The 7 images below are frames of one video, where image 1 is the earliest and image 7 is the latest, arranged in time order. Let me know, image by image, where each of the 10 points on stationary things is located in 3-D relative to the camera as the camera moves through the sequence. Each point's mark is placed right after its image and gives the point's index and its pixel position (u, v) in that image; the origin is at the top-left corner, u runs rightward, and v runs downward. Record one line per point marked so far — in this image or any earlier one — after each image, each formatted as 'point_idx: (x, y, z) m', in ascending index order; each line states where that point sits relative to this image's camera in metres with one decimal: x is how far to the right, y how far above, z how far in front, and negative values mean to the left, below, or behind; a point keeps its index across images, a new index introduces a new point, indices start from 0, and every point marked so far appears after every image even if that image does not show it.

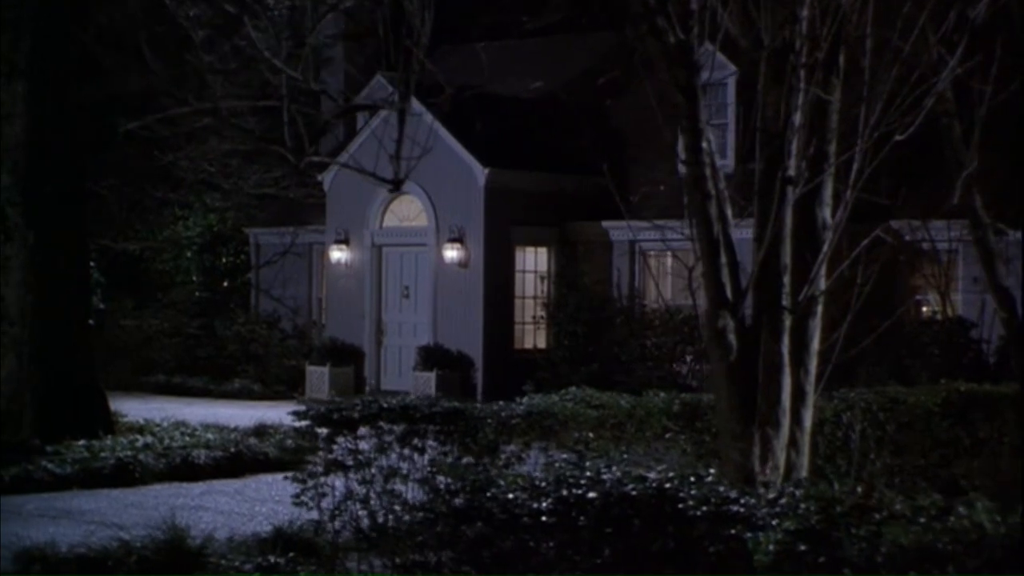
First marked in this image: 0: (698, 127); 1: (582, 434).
0: (+0.7, +0.6, +12.2) m
1: (+0.3, -0.6, +13.2) m
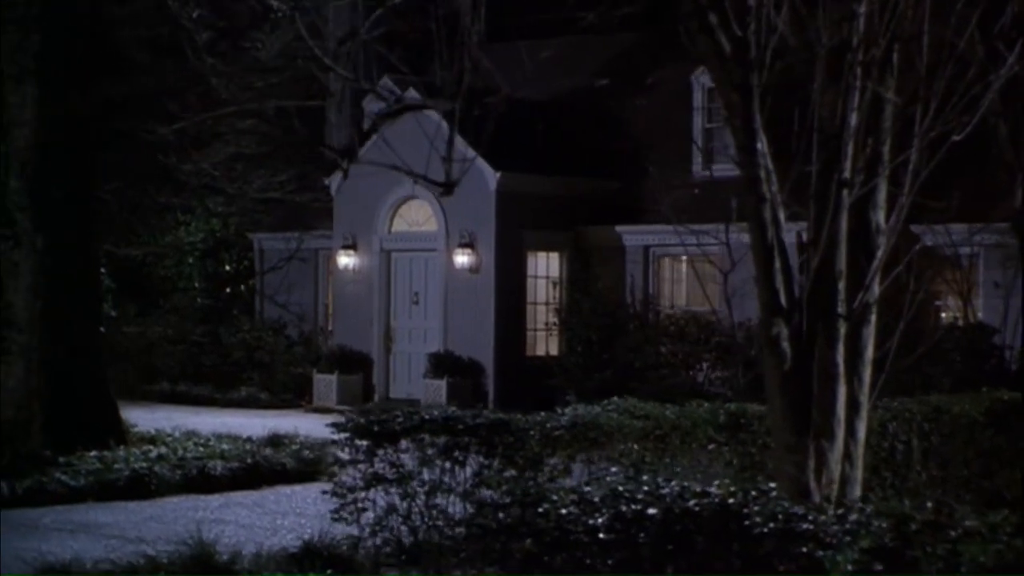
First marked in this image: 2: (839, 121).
0: (+0.8, +0.6, +11.8) m
1: (+0.4, -0.6, +12.8) m
2: (+1.1, +0.6, +12.1) m
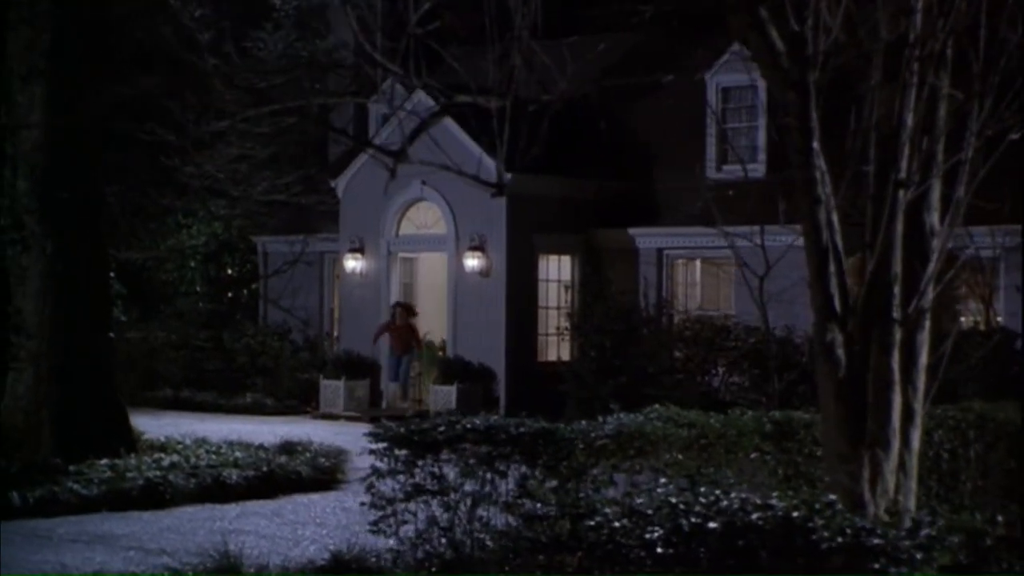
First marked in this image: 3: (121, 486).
0: (+1.0, +0.5, +11.4) m
1: (+0.6, -0.6, +12.4) m
2: (+1.3, +0.6, +11.6) m
3: (-1.9, -0.9, +16.4) m
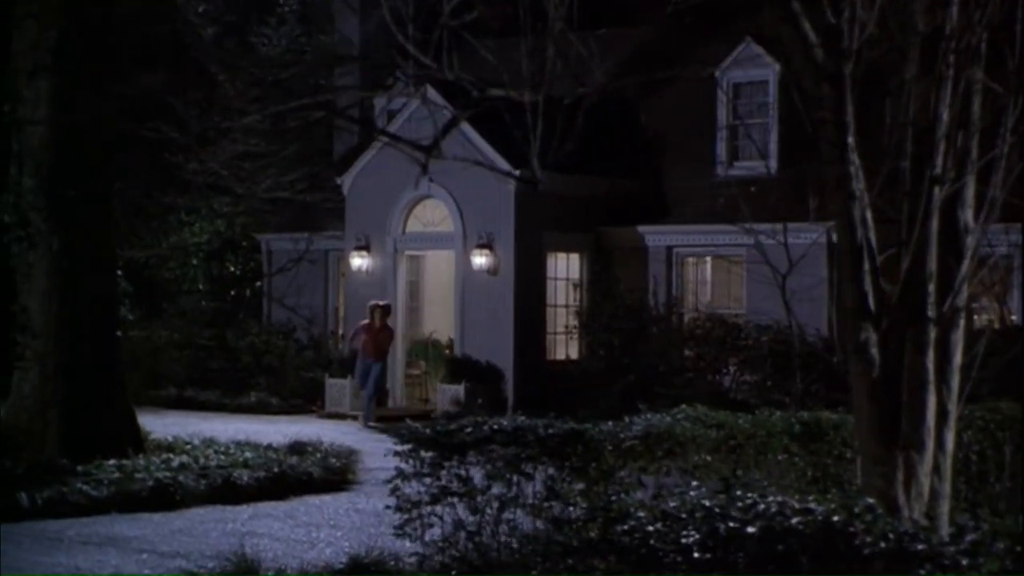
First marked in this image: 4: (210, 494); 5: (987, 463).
0: (+1.1, +0.5, +11.1) m
1: (+0.7, -0.6, +12.1) m
2: (+1.4, +0.6, +11.4) m
3: (-1.8, -0.9, +16.1) m
4: (-1.4, -1.0, +16.4) m
5: (+1.8, -0.7, +13.6) m
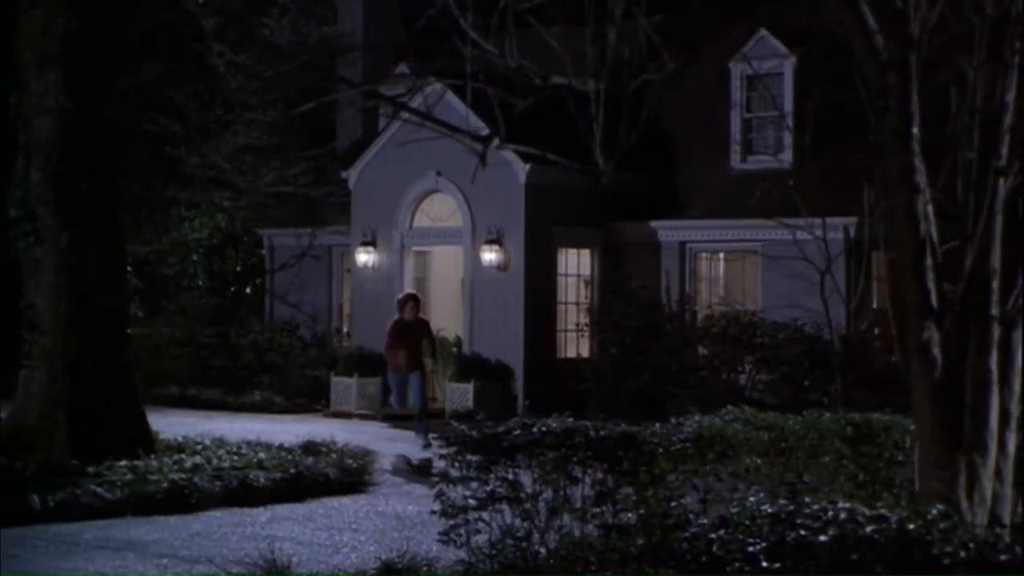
0: (+1.2, +0.6, +10.7) m
1: (+0.8, -0.6, +11.7) m
2: (+1.5, +0.6, +11.0) m
3: (-1.7, -0.9, +15.7) m
4: (-1.3, -1.0, +16.0) m
5: (+2.0, -0.7, +13.1) m
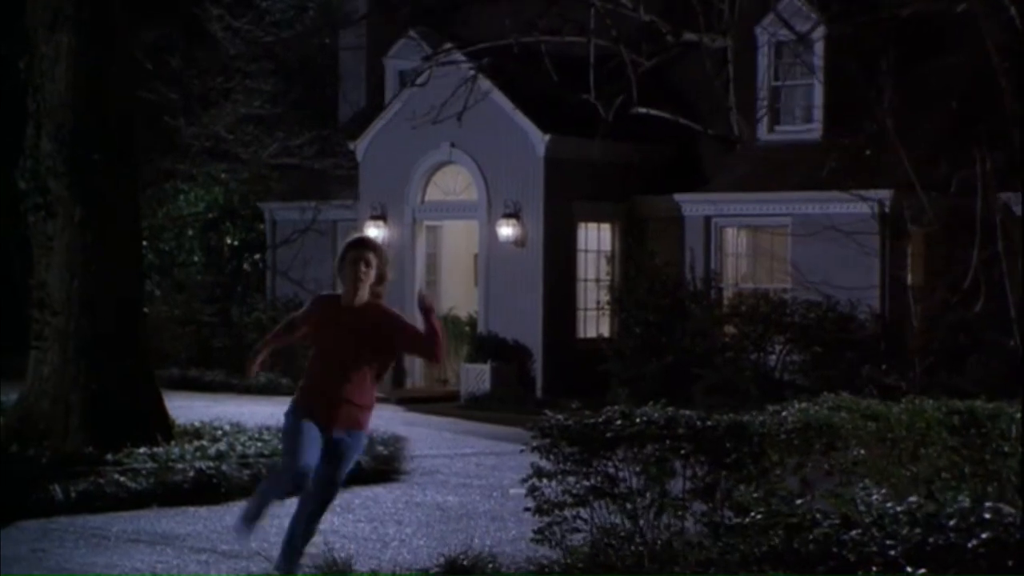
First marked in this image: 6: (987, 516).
0: (+1.5, +0.6, +9.8) m
1: (+1.1, -0.5, +10.8) m
2: (+1.8, +0.6, +10.1) m
3: (-1.5, -0.8, +14.8) m
4: (-1.1, -0.9, +15.1) m
5: (+2.2, -0.6, +12.3) m
6: (+1.2, -0.6, +8.9) m
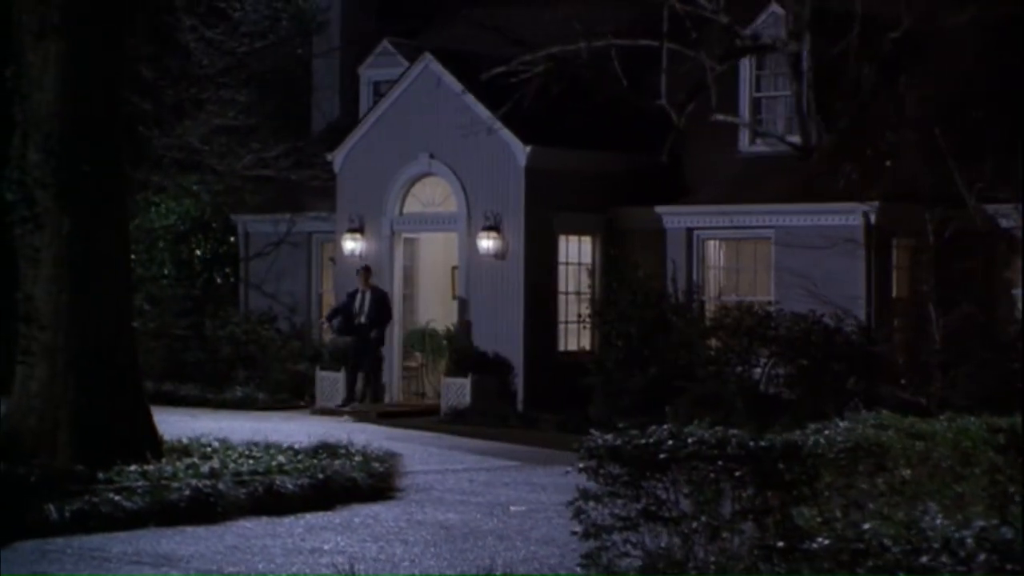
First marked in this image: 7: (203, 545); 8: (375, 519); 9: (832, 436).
0: (+1.7, +0.6, +9.6) m
1: (+1.2, -0.6, +10.6) m
2: (+2.0, +0.6, +9.8) m
3: (-1.4, -0.9, +14.4) m
4: (-1.1, -0.9, +14.8) m
5: (+2.3, -0.7, +12.0) m
6: (+1.3, -0.6, +8.6) m
7: (-1.2, -1.0, +13.6) m
8: (-0.6, -1.0, +14.6) m
9: (+0.9, -0.5, +10.3) m
